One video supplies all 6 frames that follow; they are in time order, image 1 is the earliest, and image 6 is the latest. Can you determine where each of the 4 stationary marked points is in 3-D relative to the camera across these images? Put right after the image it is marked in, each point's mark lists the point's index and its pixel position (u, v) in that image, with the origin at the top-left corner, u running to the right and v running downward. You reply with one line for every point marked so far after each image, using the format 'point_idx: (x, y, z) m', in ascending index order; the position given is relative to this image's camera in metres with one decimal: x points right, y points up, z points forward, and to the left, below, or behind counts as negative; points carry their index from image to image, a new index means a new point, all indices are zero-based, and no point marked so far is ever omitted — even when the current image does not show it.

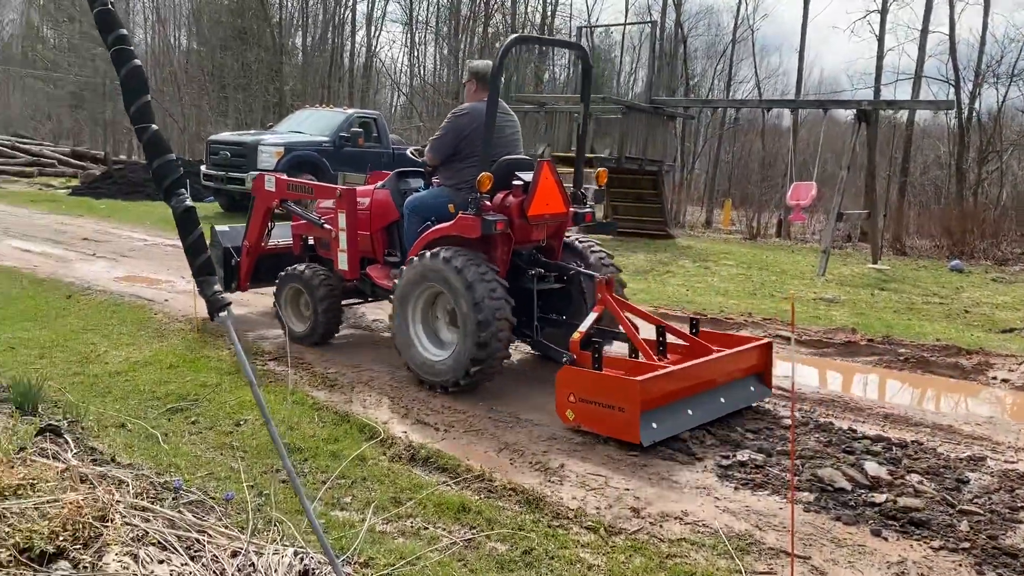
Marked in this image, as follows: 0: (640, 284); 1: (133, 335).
0: (+1.5, +0.1, +10.6) m
1: (-2.8, -0.3, +6.5) m
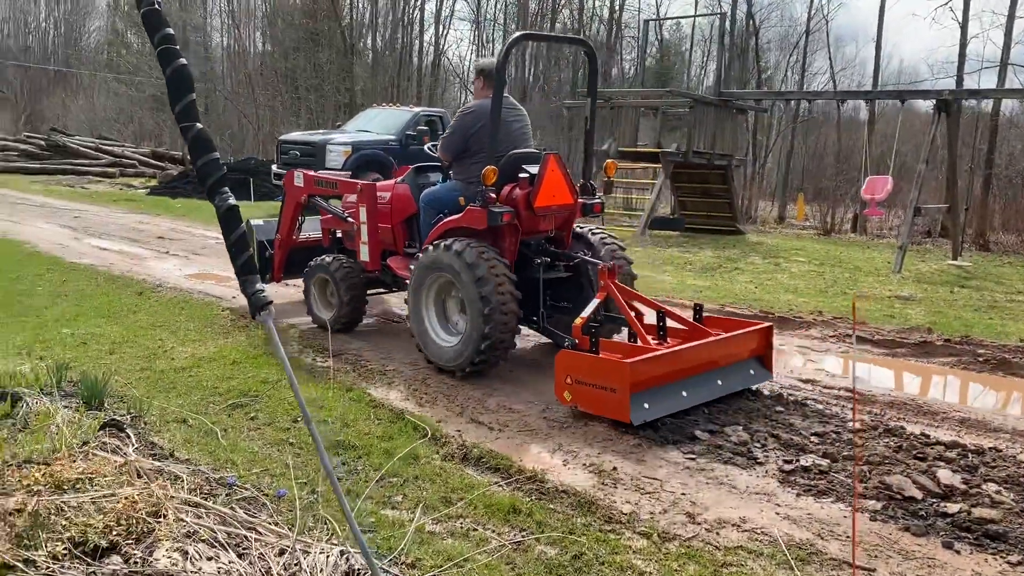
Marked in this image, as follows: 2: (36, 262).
0: (+2.3, +0.1, +10.4) m
1: (-2.4, -0.3, +6.7) m
2: (-5.3, +0.3, +9.8) m
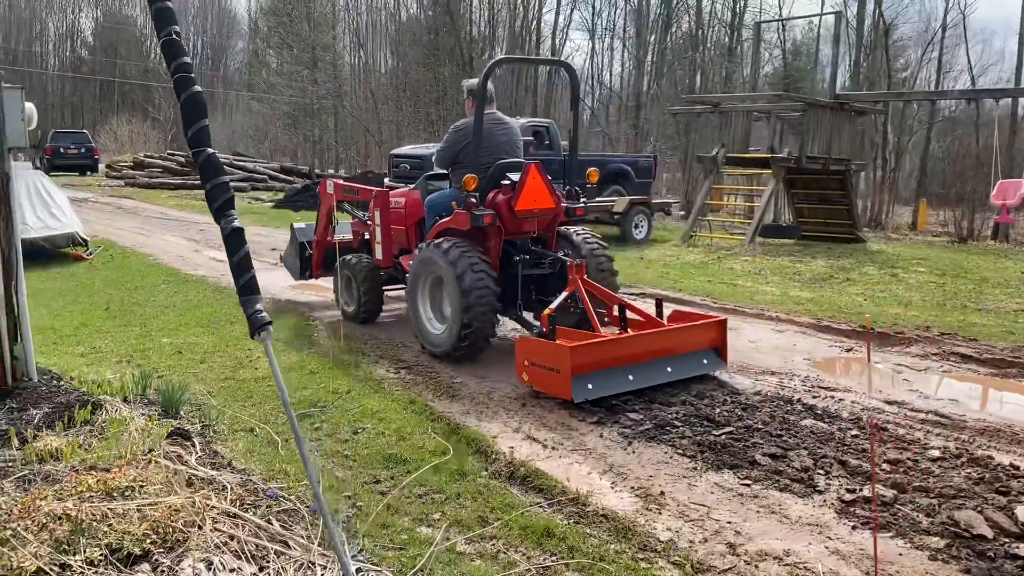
0: (+3.3, 0.0, +9.9) m
1: (-1.8, -0.4, +6.9) m
2: (-4.2, +0.2, +10.5) m
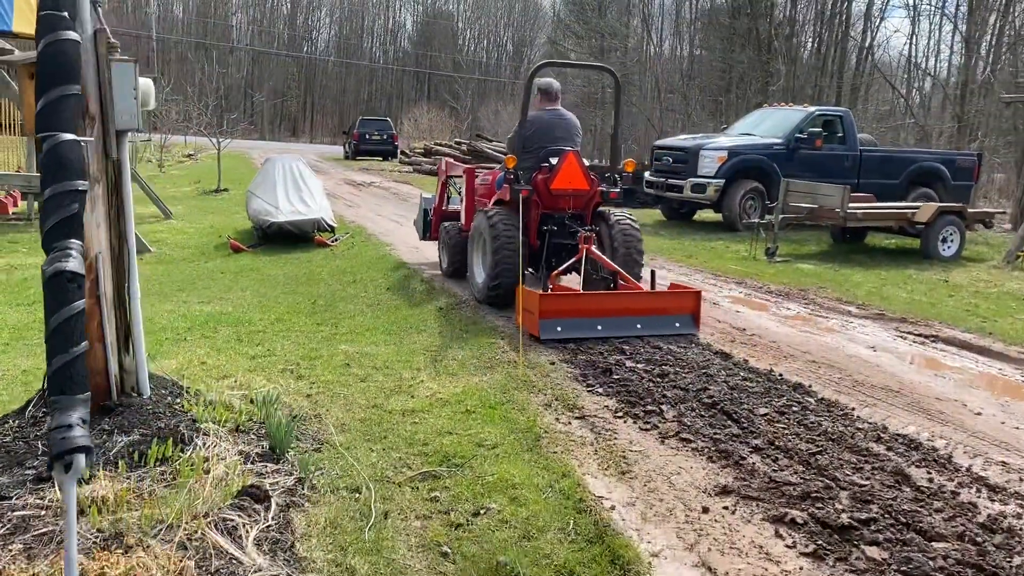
0: (+5.5, -0.5, +7.2) m
1: (-0.3, -0.5, +5.9) m
2: (-1.5, +0.3, +10.0) m
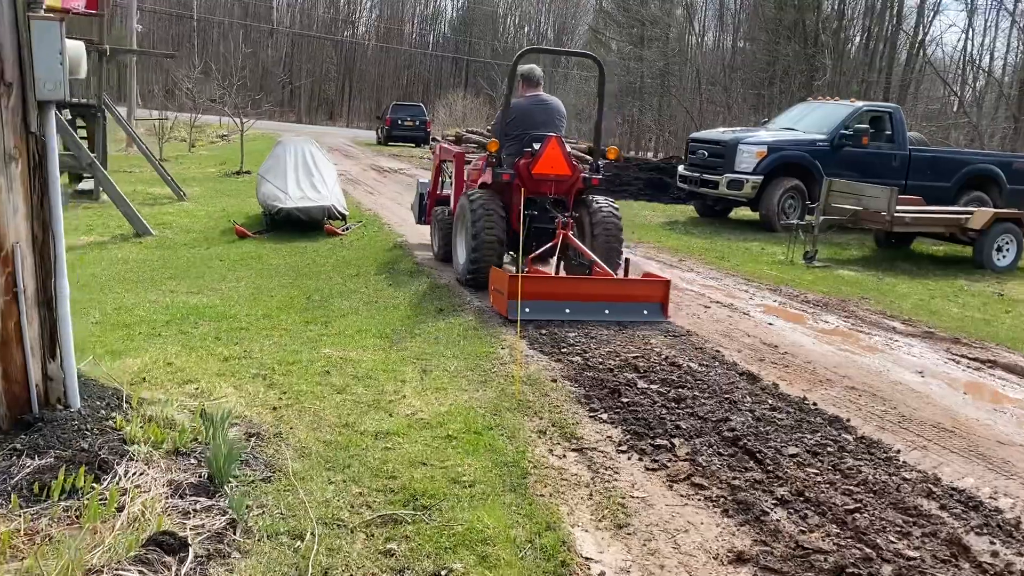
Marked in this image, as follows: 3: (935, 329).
0: (+5.5, -0.7, +6.3) m
1: (-0.3, -0.5, +5.3) m
2: (-1.3, +0.4, +9.4) m
3: (+3.4, -0.3, +7.1) m
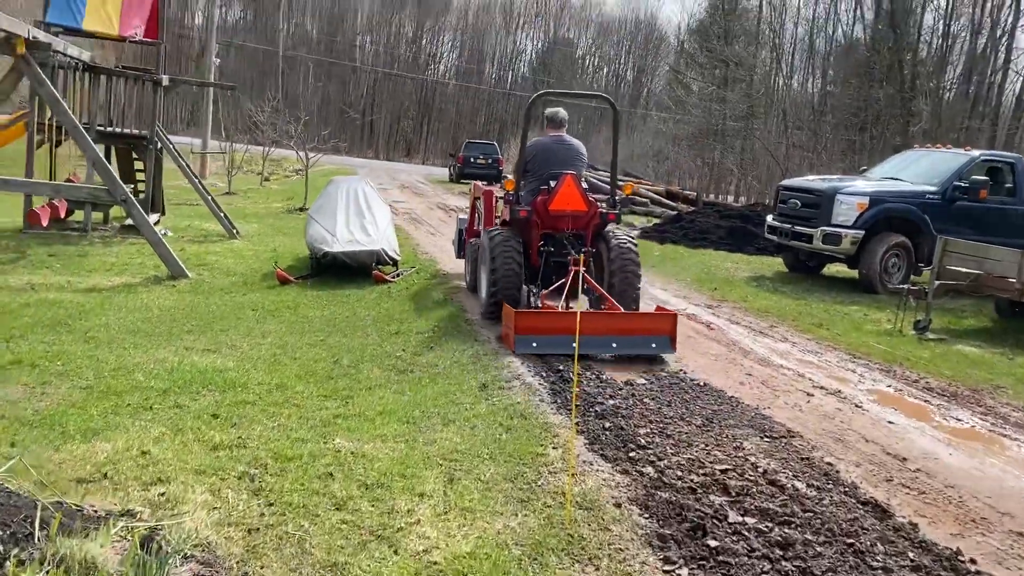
0: (+5.8, -1.4, +4.7) m
1: (-0.1, -0.9, +4.2) m
2: (-0.7, -0.2, +8.4) m
3: (+3.8, -1.0, +5.7) m
